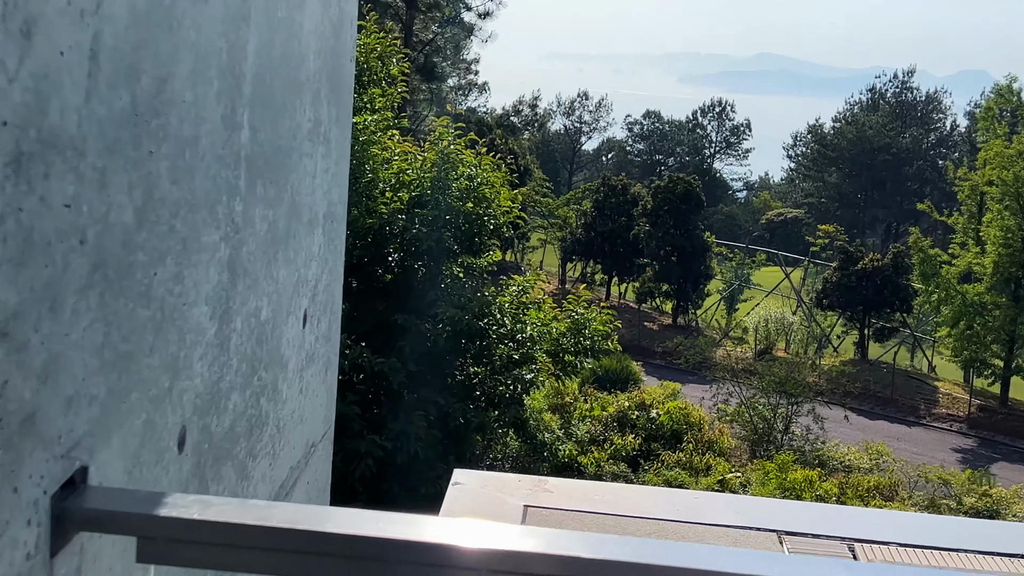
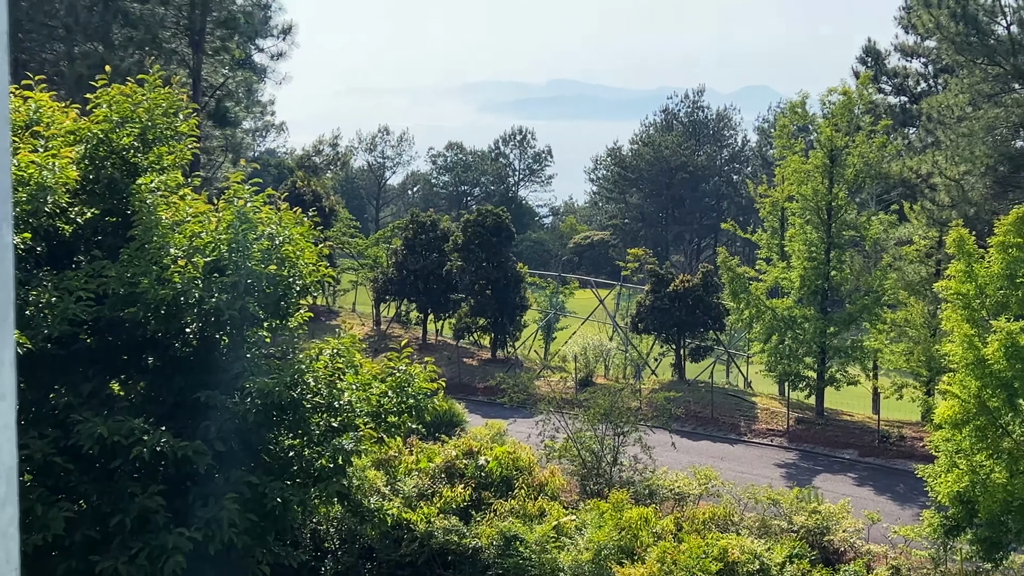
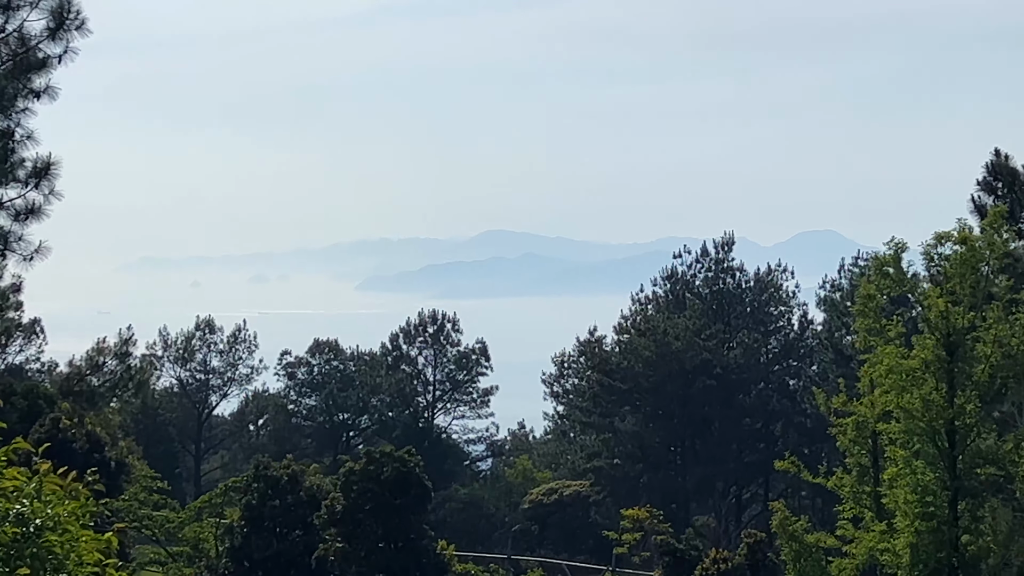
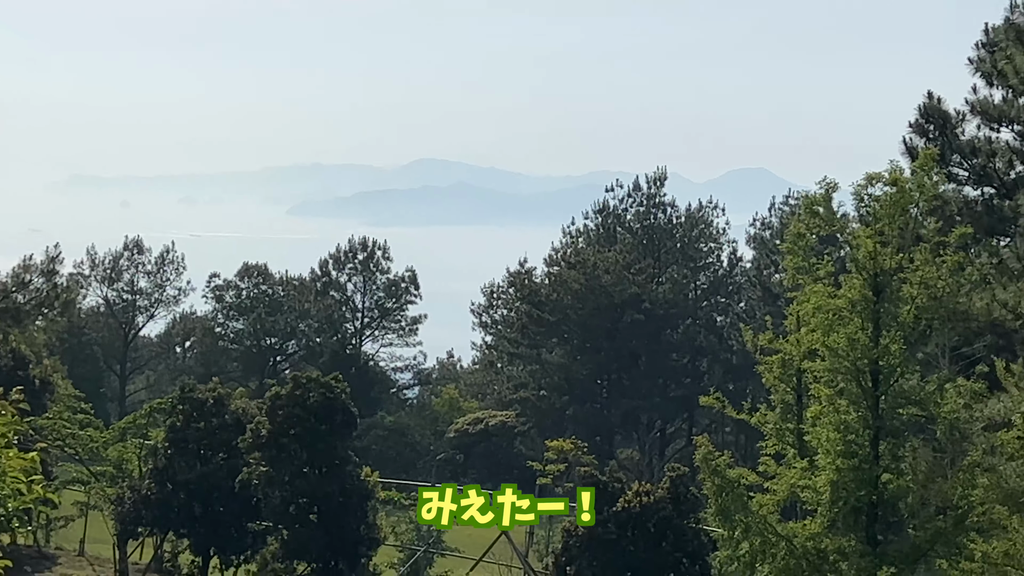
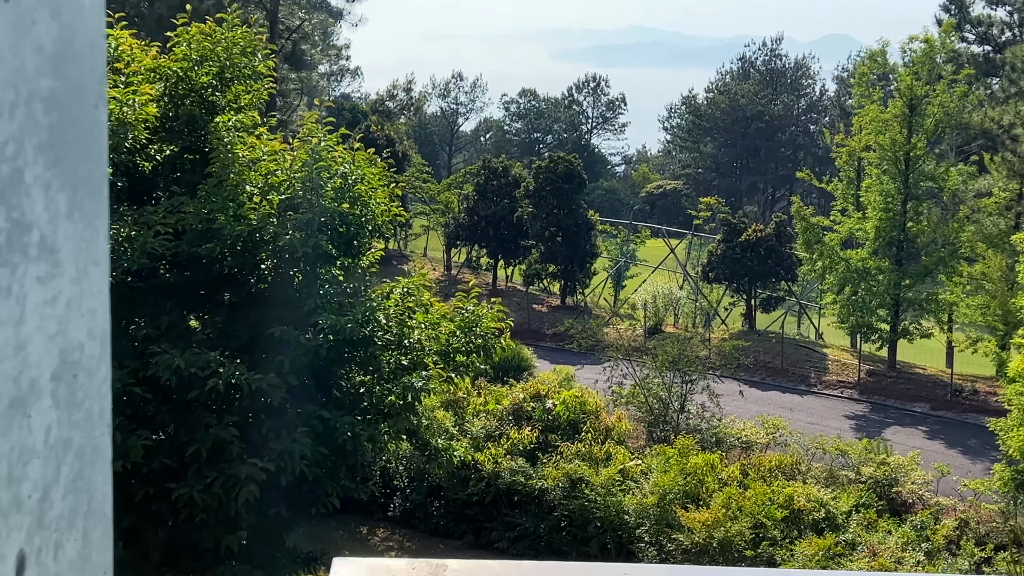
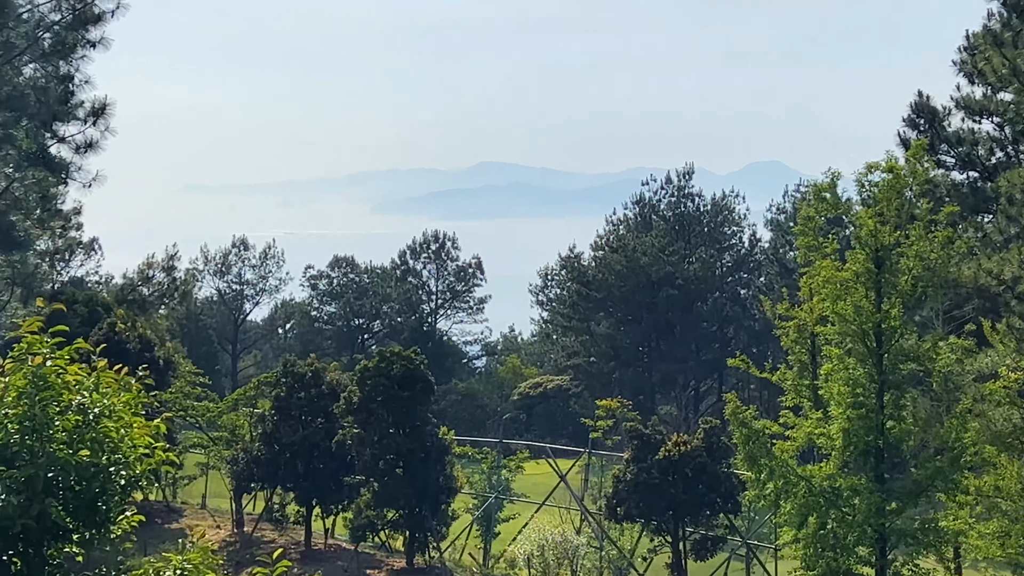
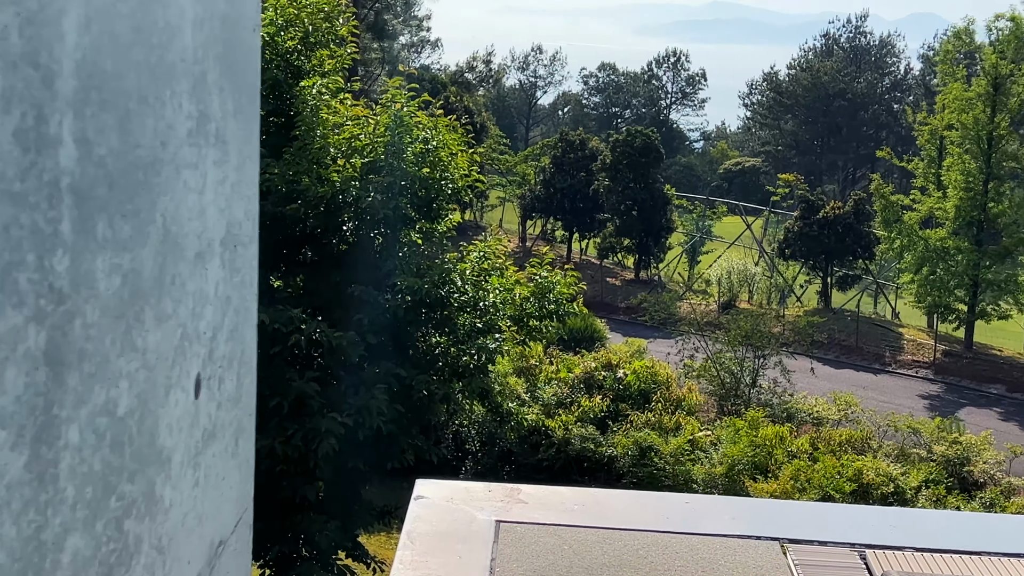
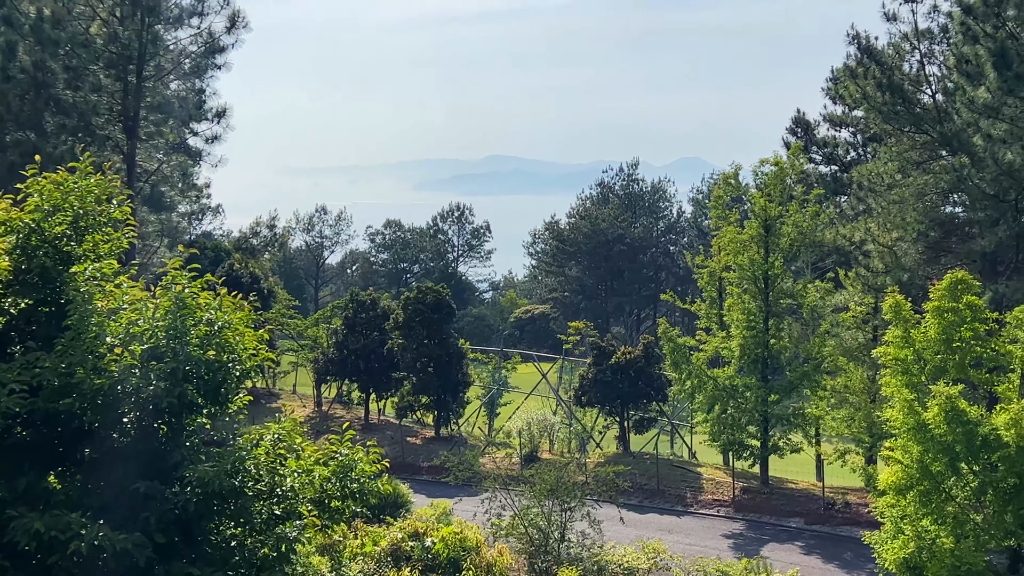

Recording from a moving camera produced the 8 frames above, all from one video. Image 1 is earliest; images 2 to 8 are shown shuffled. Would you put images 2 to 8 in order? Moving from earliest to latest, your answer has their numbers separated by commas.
7, 5, 2, 8, 6, 3, 4
